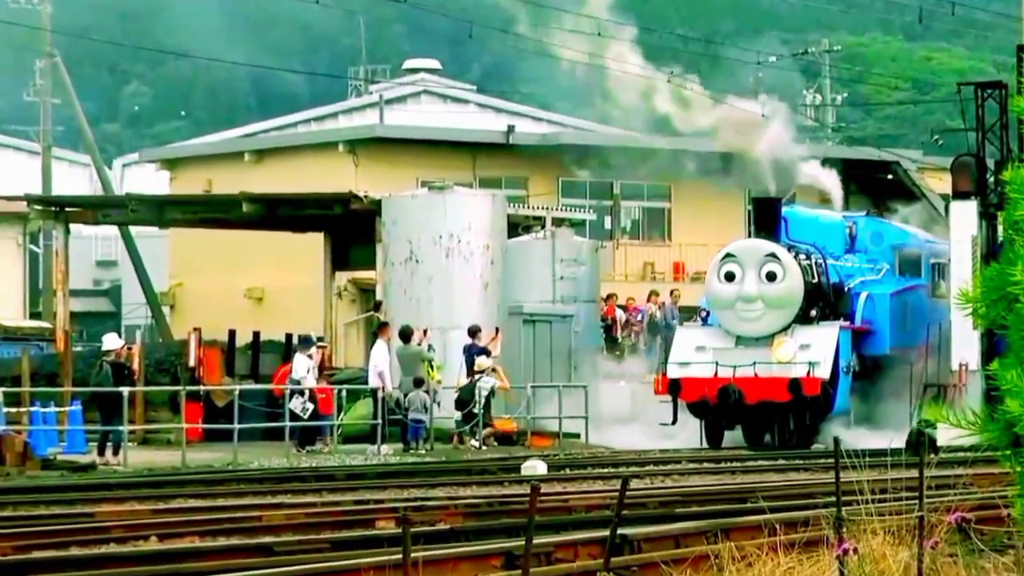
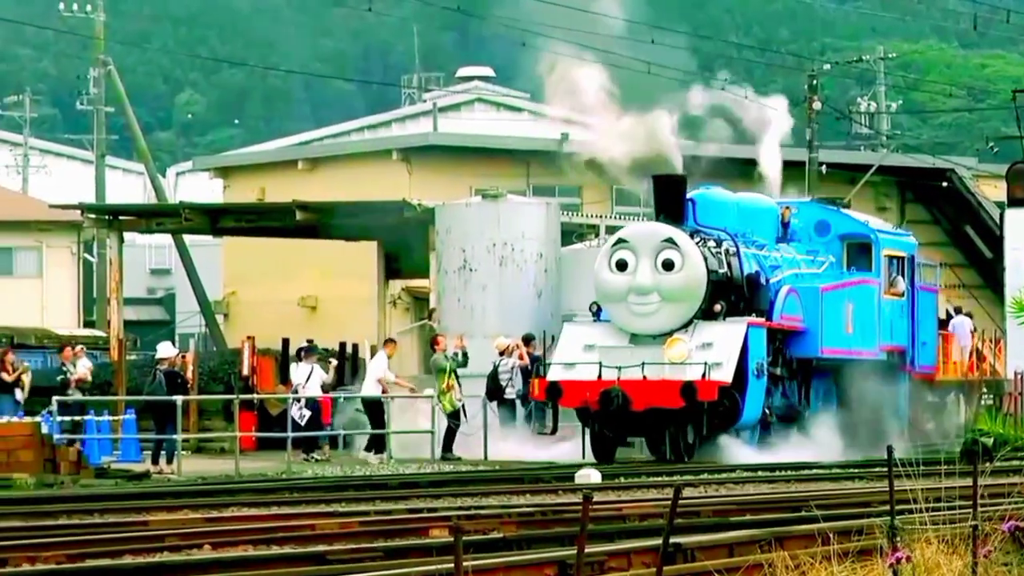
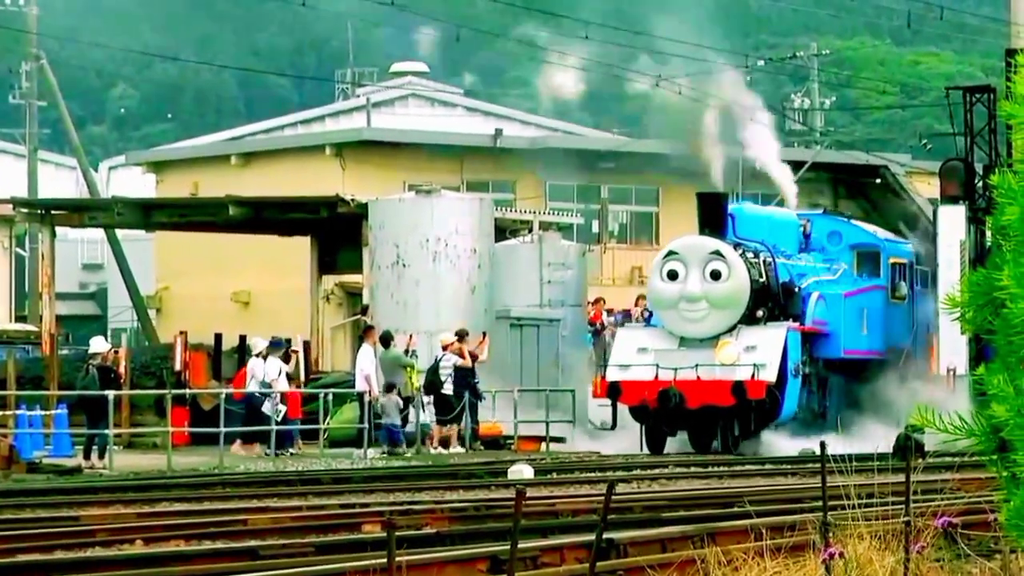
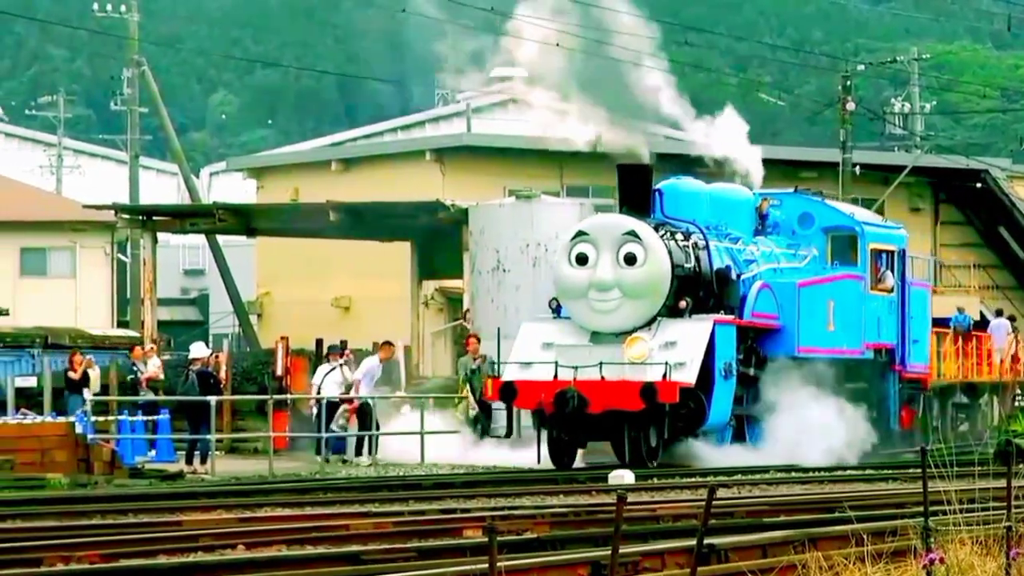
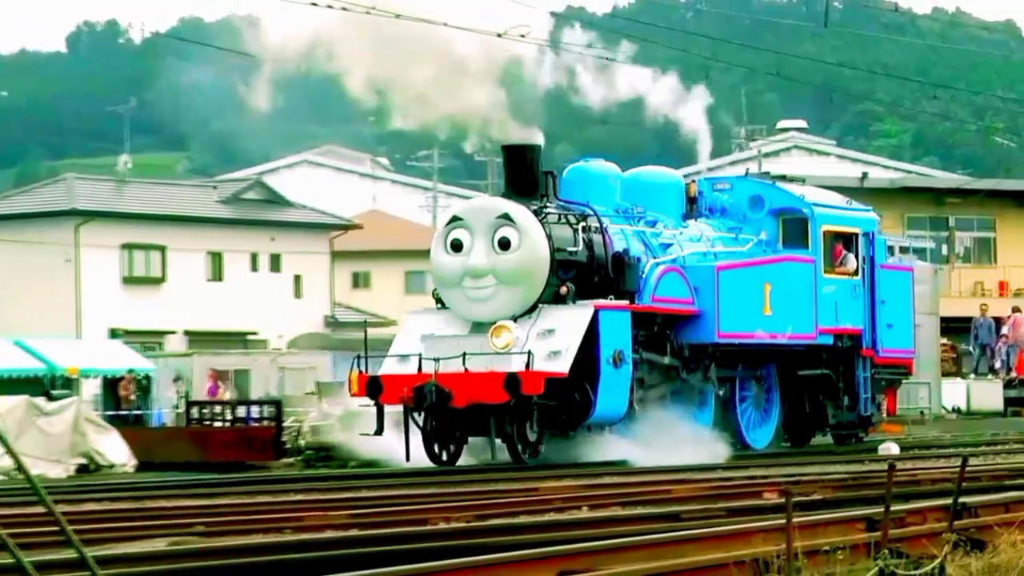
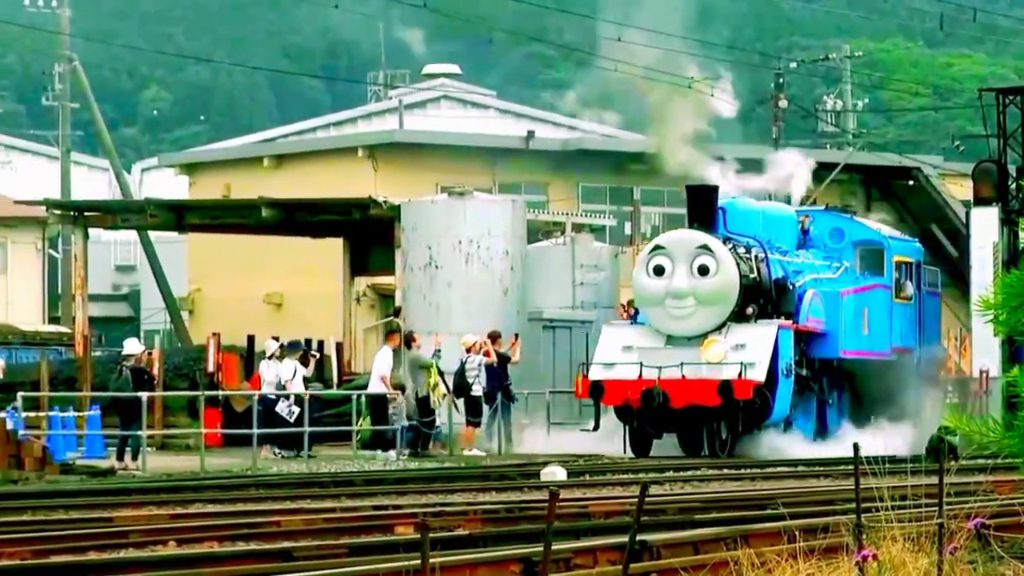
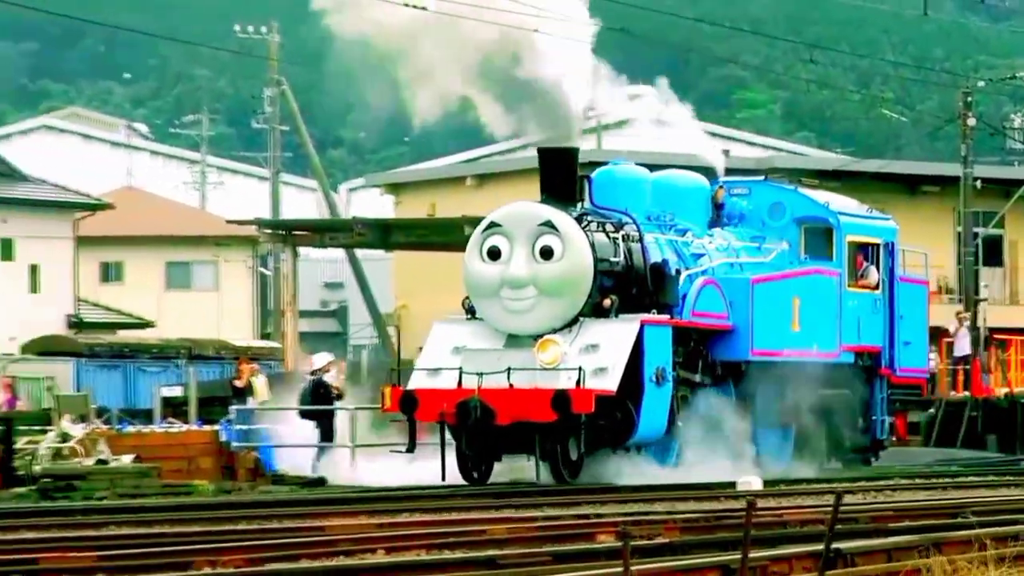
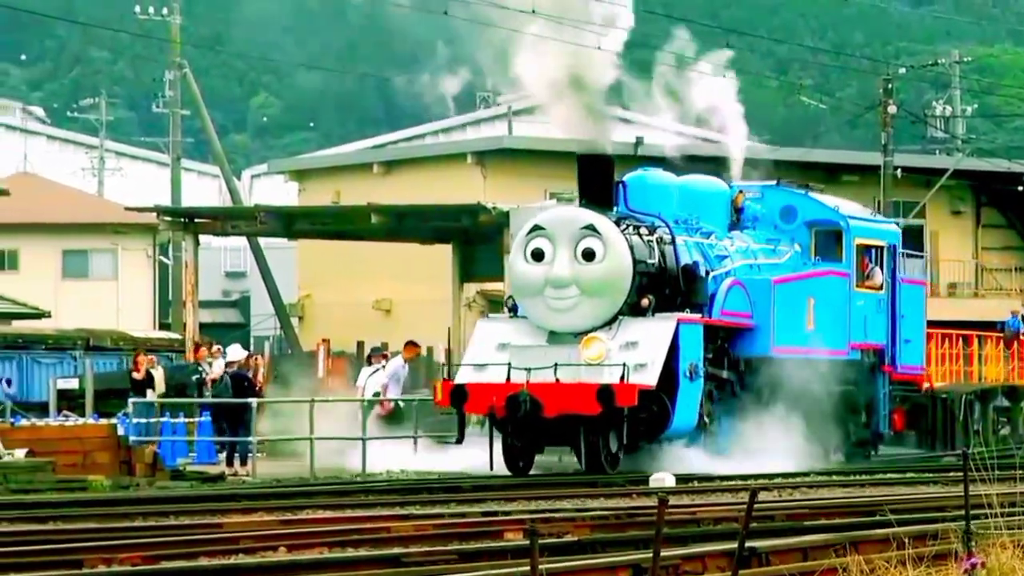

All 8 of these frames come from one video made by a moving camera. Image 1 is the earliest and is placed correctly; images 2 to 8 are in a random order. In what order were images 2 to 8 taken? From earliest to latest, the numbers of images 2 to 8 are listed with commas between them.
3, 6, 2, 4, 8, 7, 5
